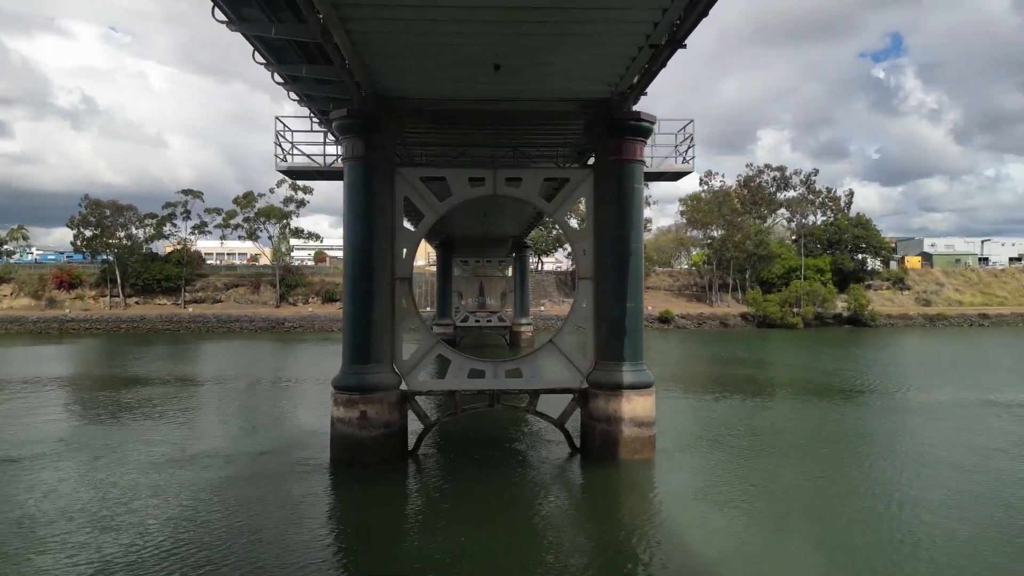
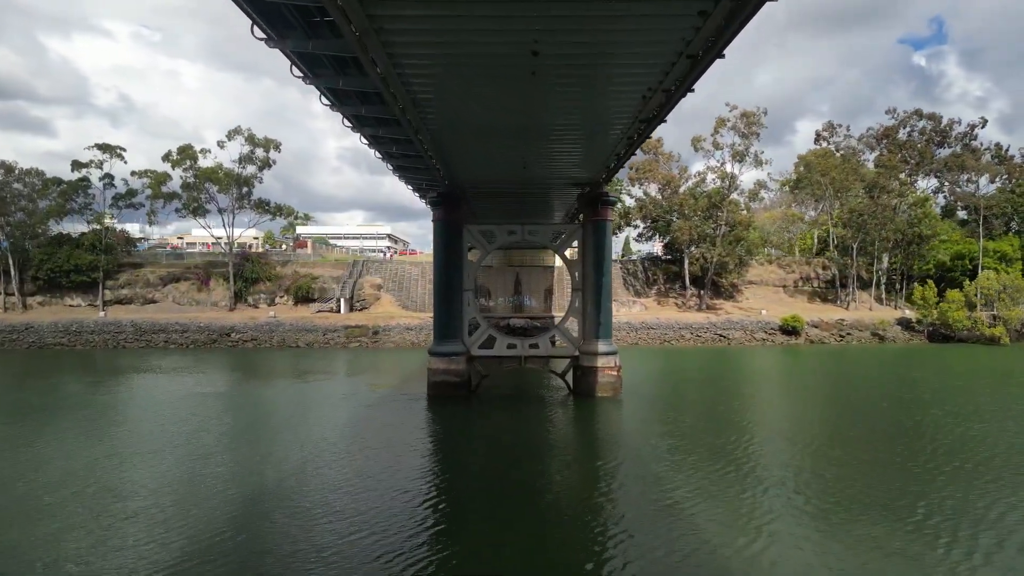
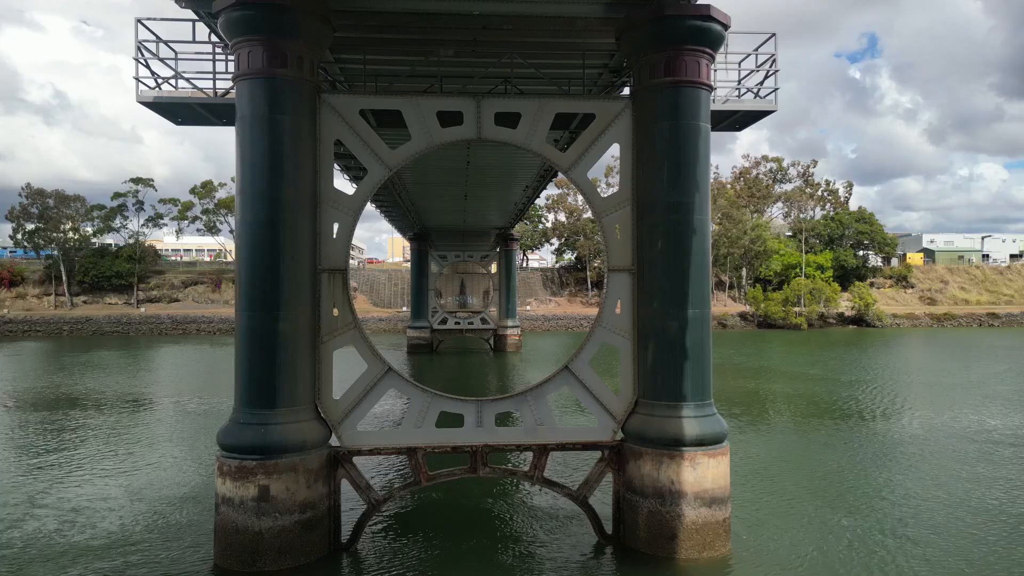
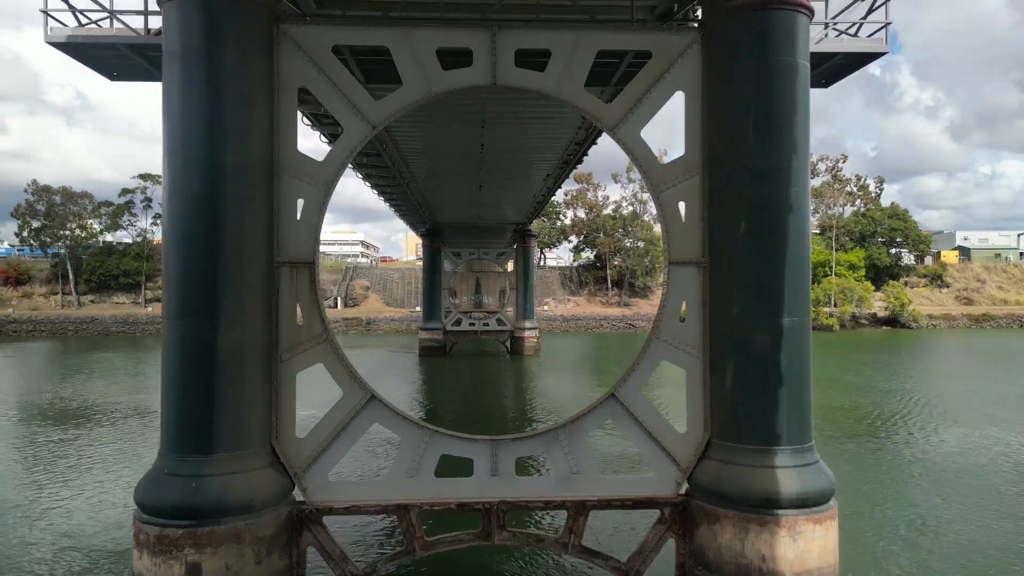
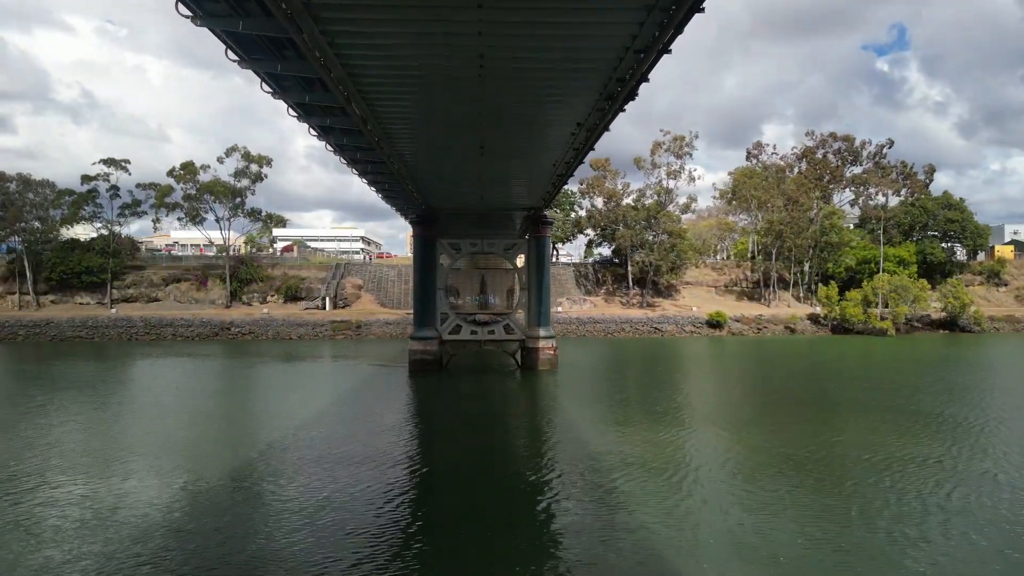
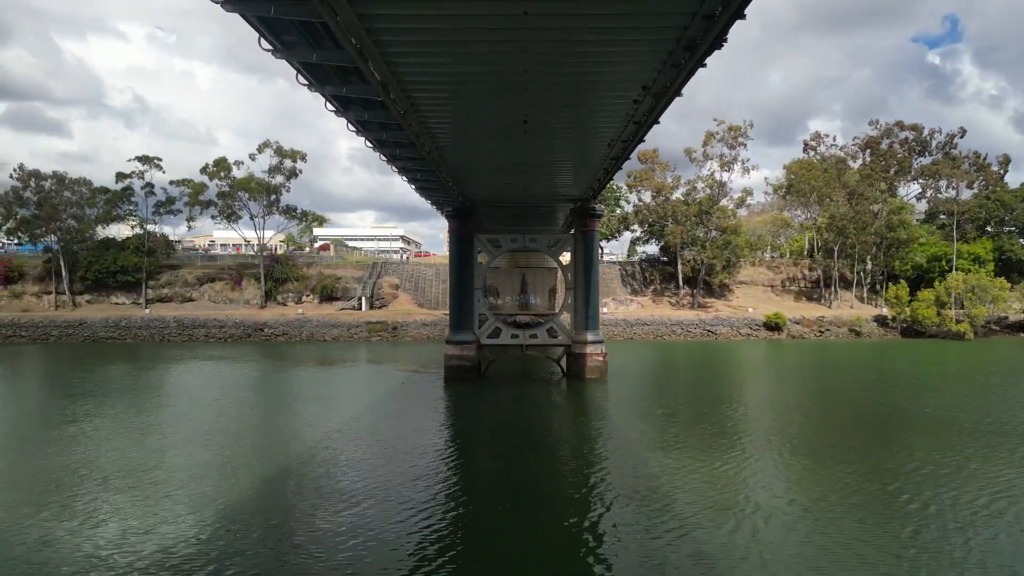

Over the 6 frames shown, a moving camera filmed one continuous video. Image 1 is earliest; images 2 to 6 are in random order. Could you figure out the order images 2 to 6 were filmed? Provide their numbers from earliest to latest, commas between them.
3, 4, 5, 6, 2
